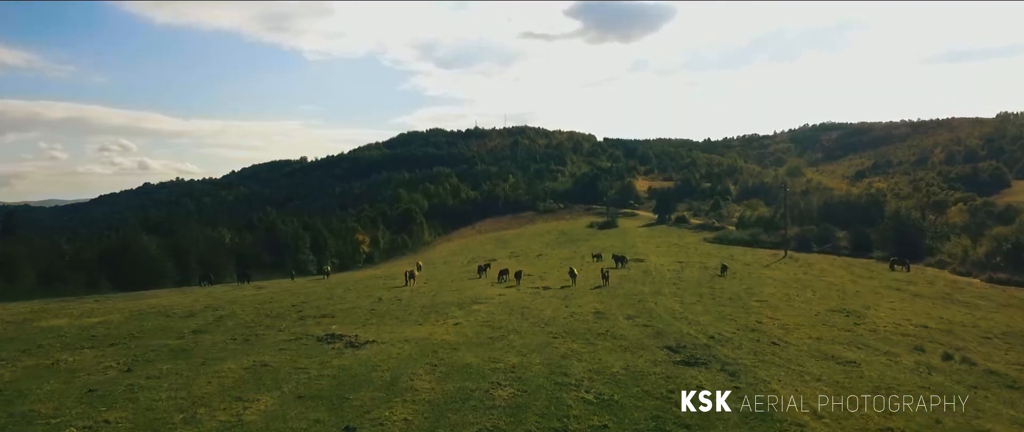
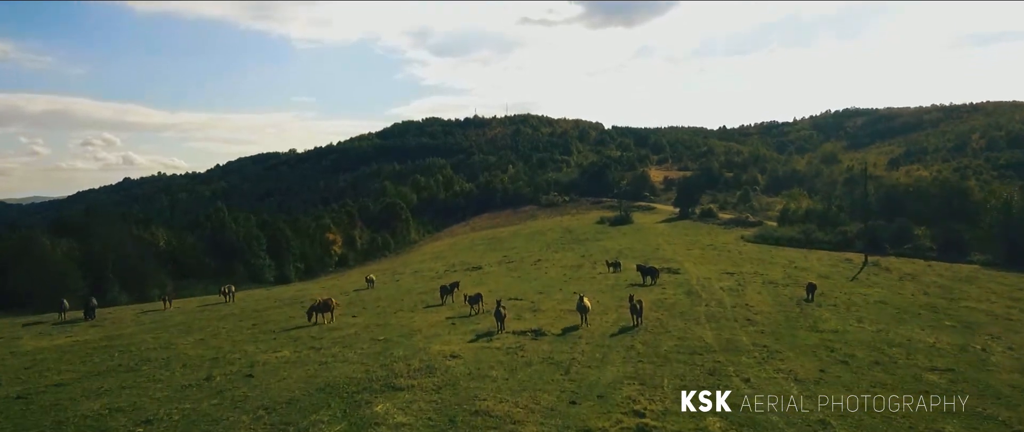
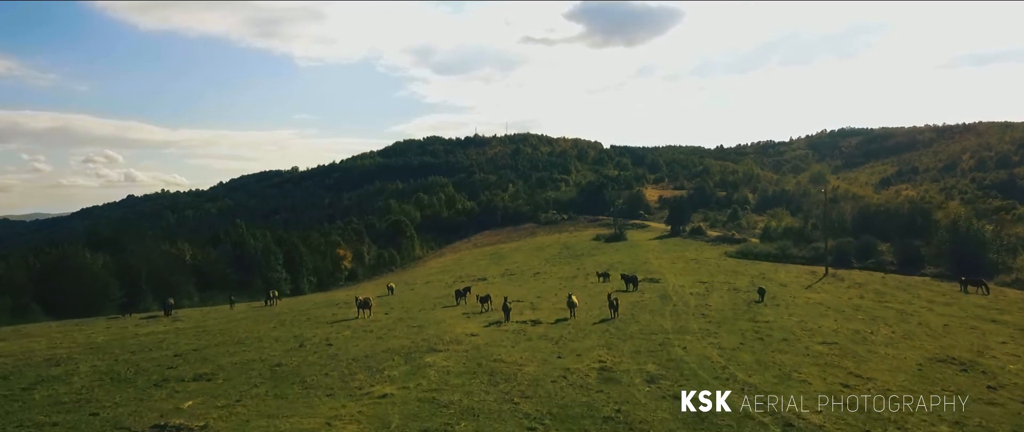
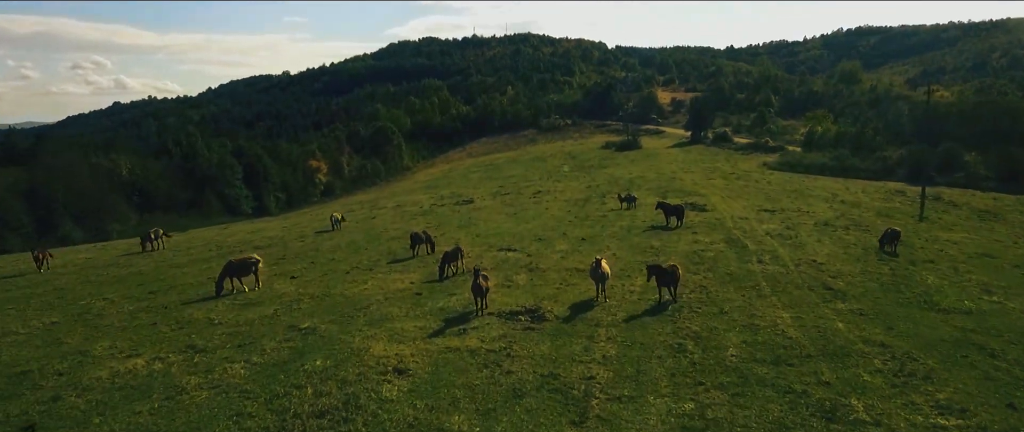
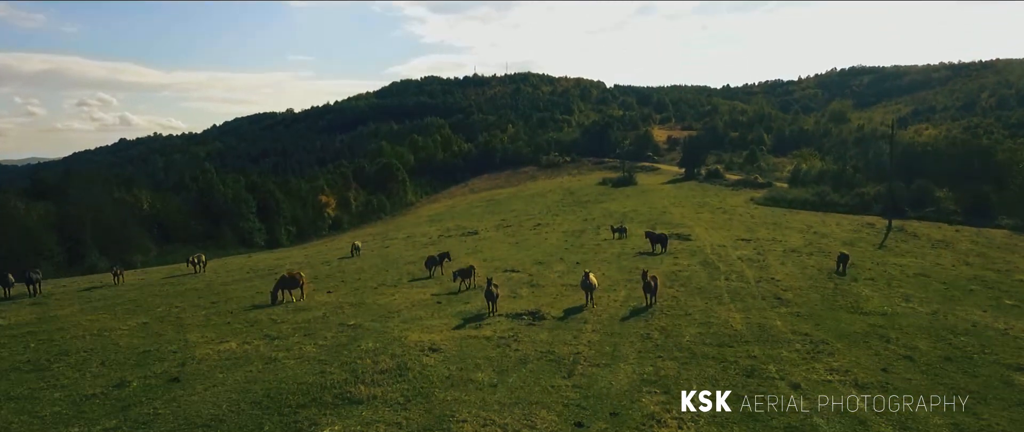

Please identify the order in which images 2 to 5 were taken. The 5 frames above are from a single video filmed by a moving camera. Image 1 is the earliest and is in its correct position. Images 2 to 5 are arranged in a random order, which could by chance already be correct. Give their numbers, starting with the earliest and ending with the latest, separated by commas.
3, 2, 5, 4
